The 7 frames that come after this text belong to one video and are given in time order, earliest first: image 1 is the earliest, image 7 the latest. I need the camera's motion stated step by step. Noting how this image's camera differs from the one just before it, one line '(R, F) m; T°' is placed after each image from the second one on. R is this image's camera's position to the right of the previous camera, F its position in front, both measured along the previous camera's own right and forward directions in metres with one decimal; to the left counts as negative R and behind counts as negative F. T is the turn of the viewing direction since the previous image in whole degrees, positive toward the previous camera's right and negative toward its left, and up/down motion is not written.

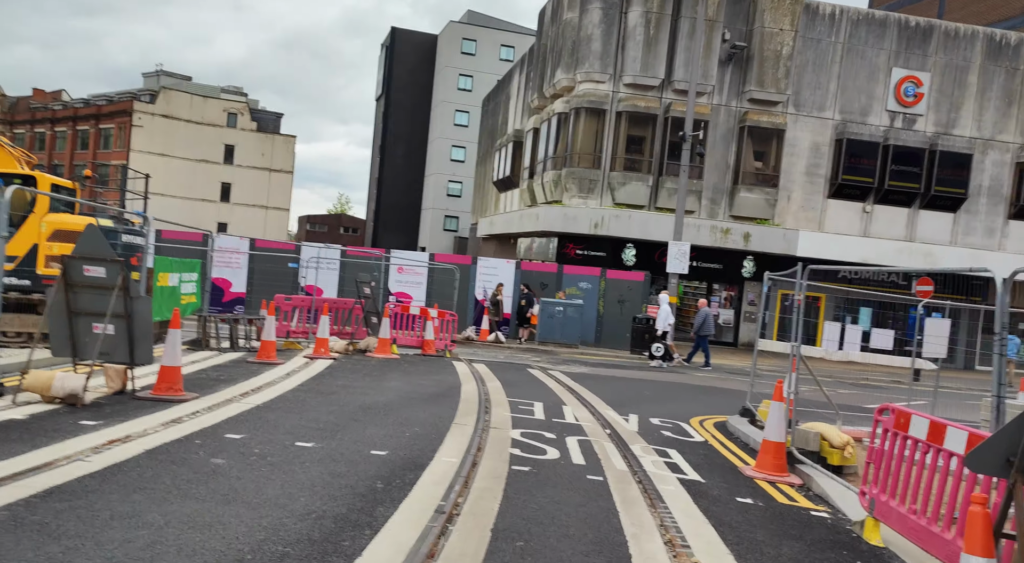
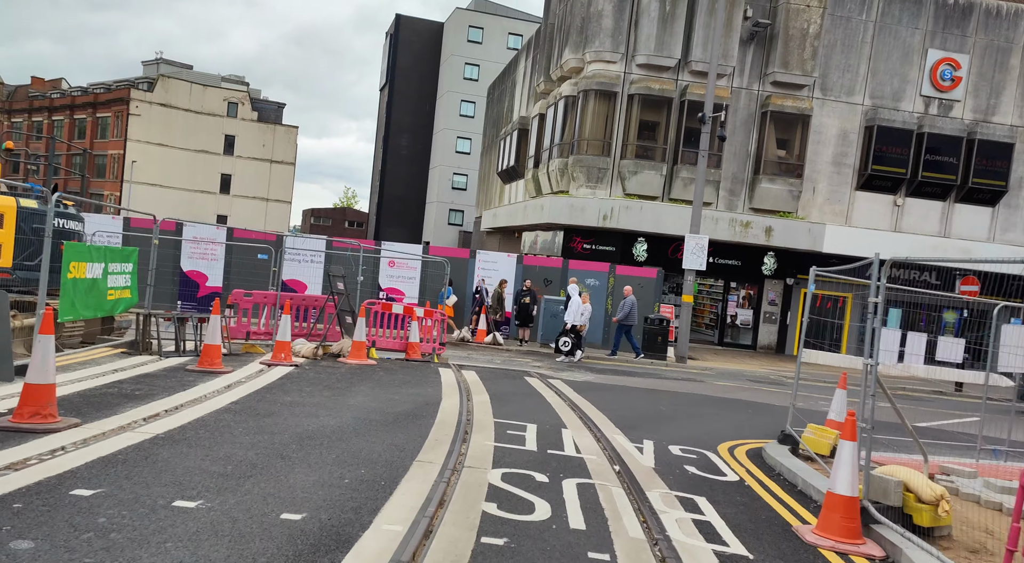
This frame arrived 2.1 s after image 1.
(+0.2, +2.5) m; -1°
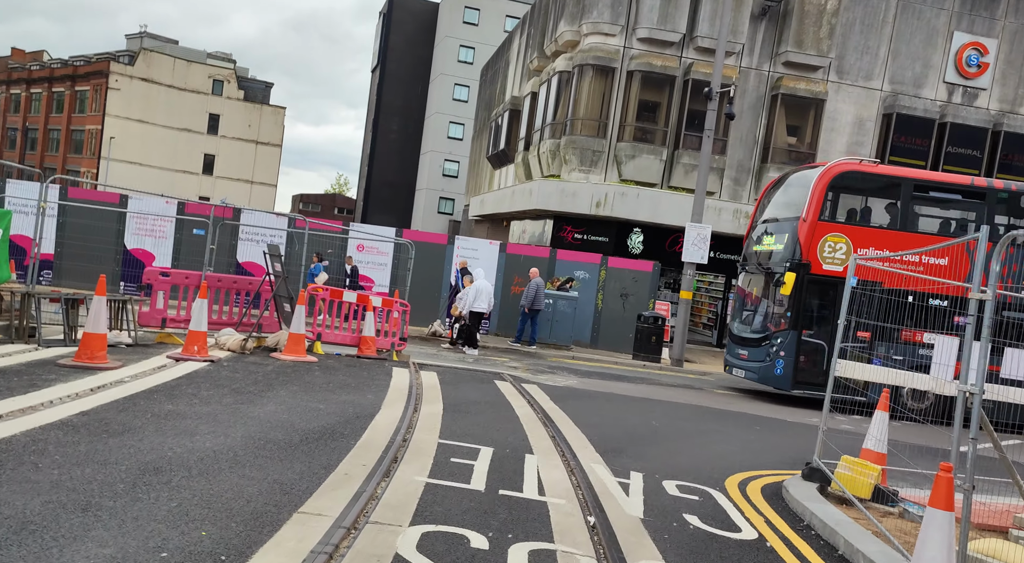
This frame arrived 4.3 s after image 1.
(+0.4, +2.5) m; 0°
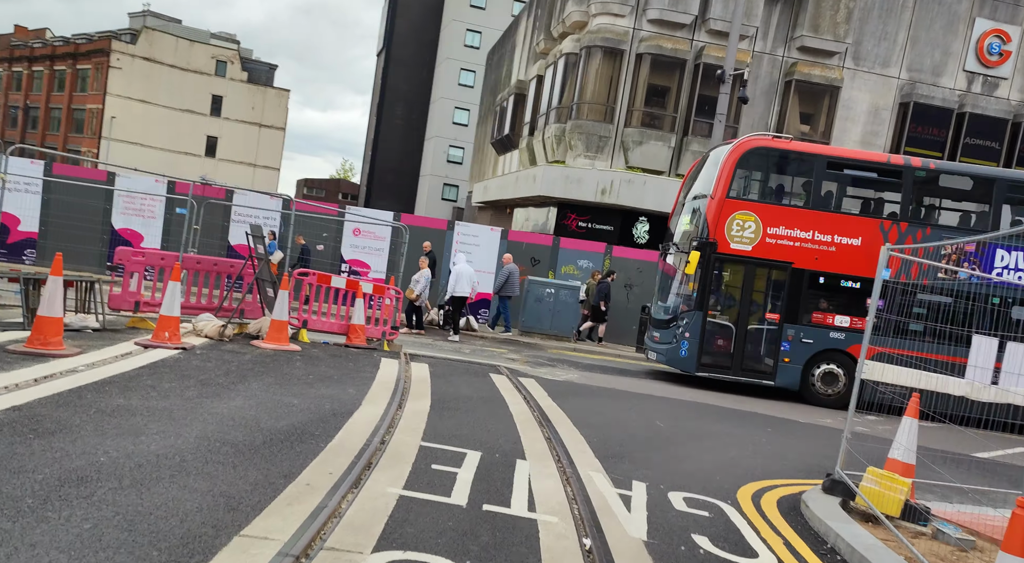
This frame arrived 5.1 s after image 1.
(+0.1, +0.9) m; 0°
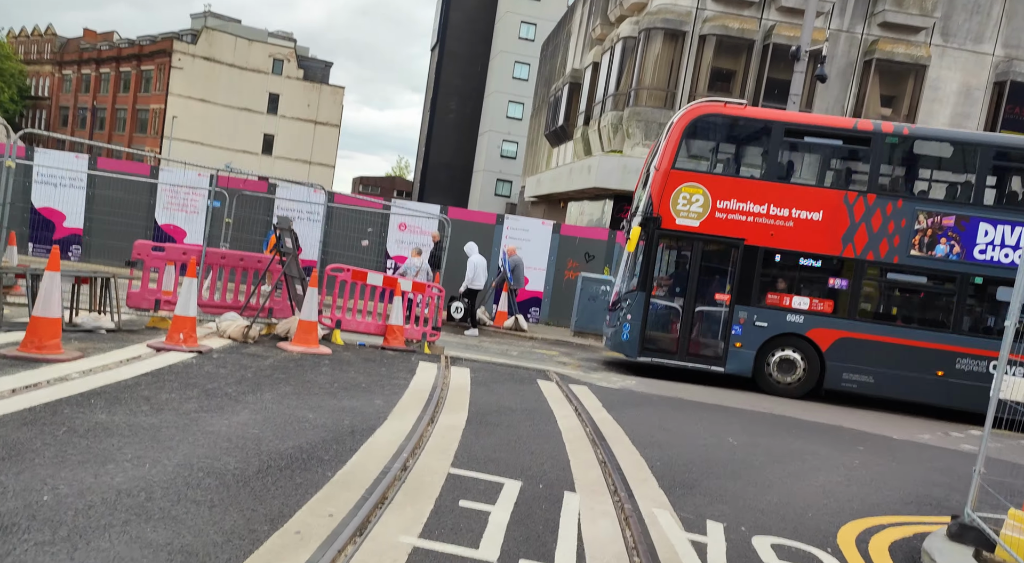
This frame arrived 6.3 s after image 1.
(+0.1, +1.3) m; -3°
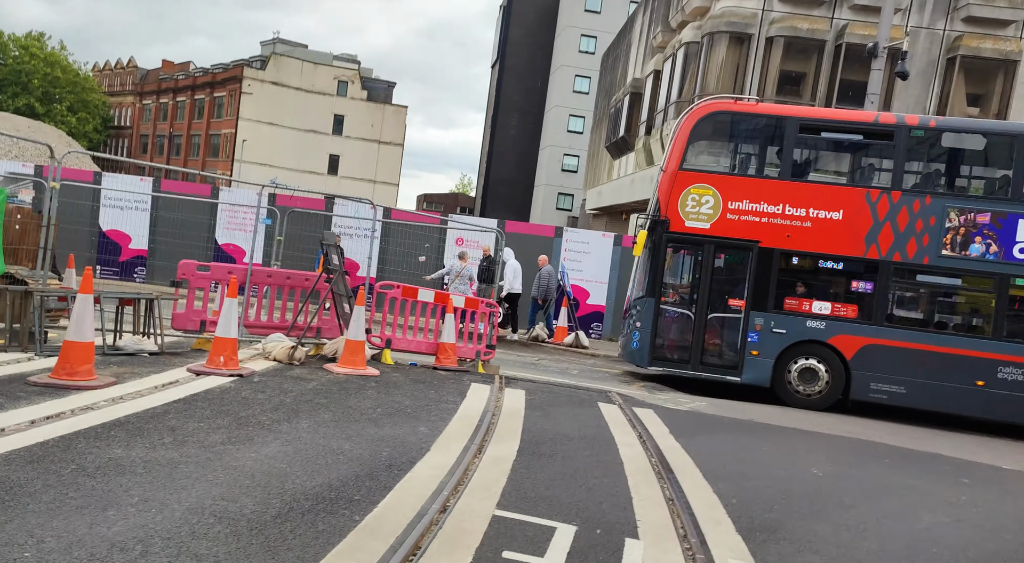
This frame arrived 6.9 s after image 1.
(+0.1, +0.7) m; -4°
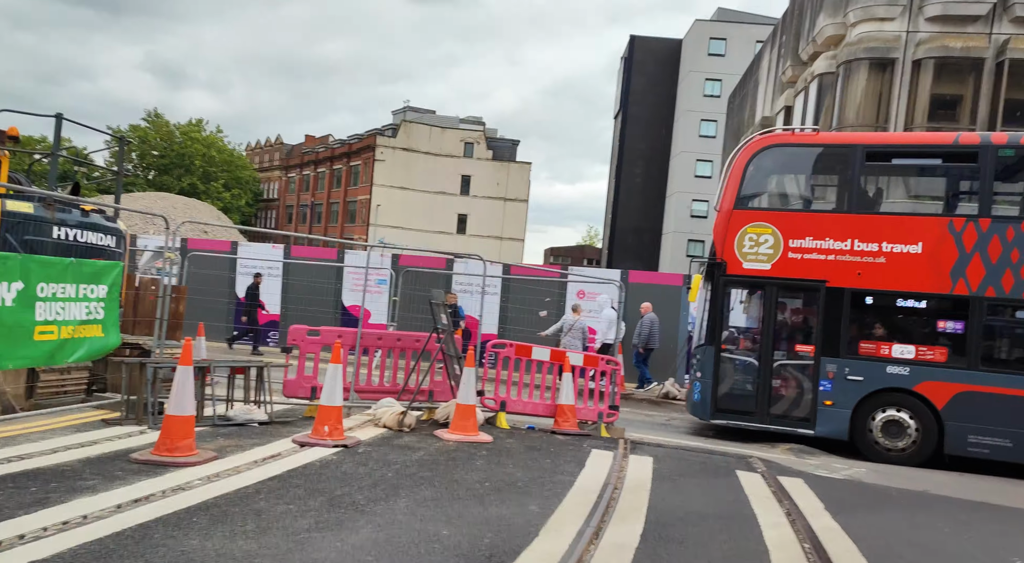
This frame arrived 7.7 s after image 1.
(+0.1, +0.8) m; -8°
